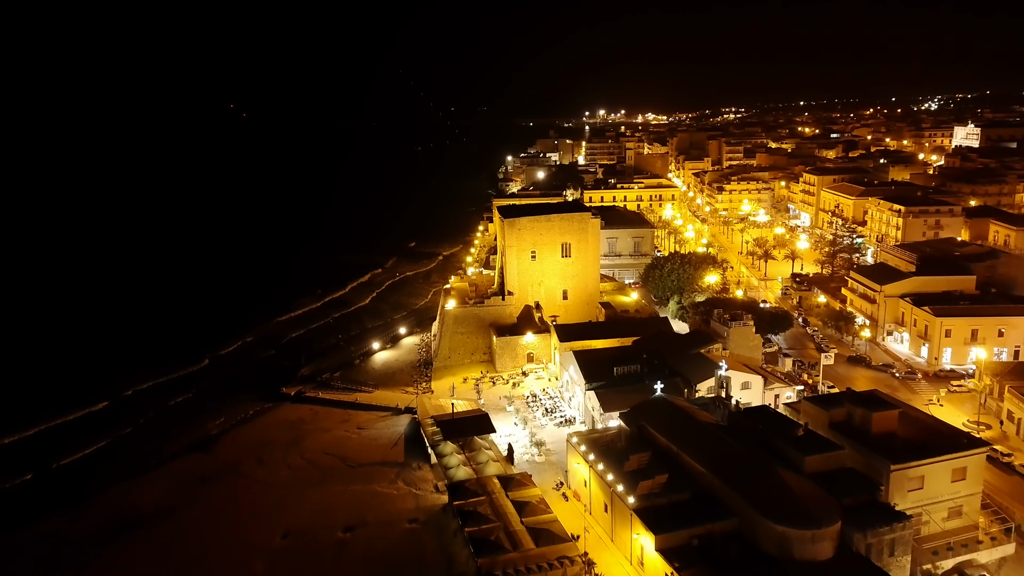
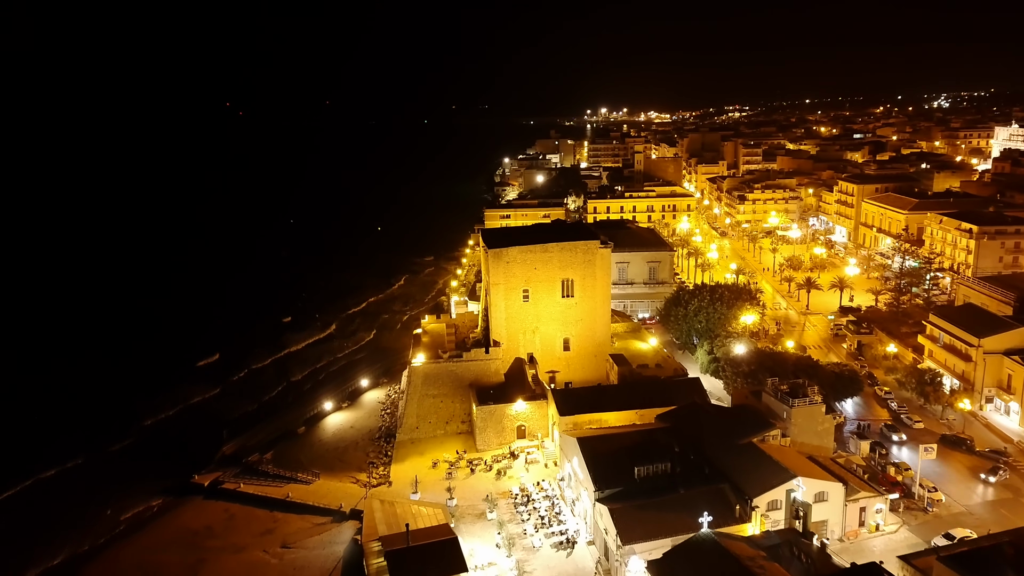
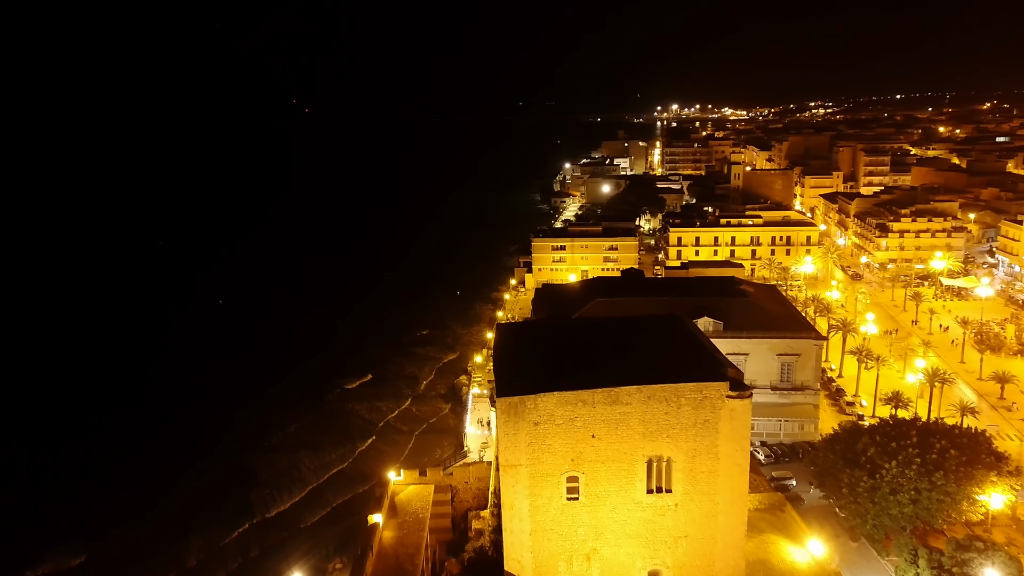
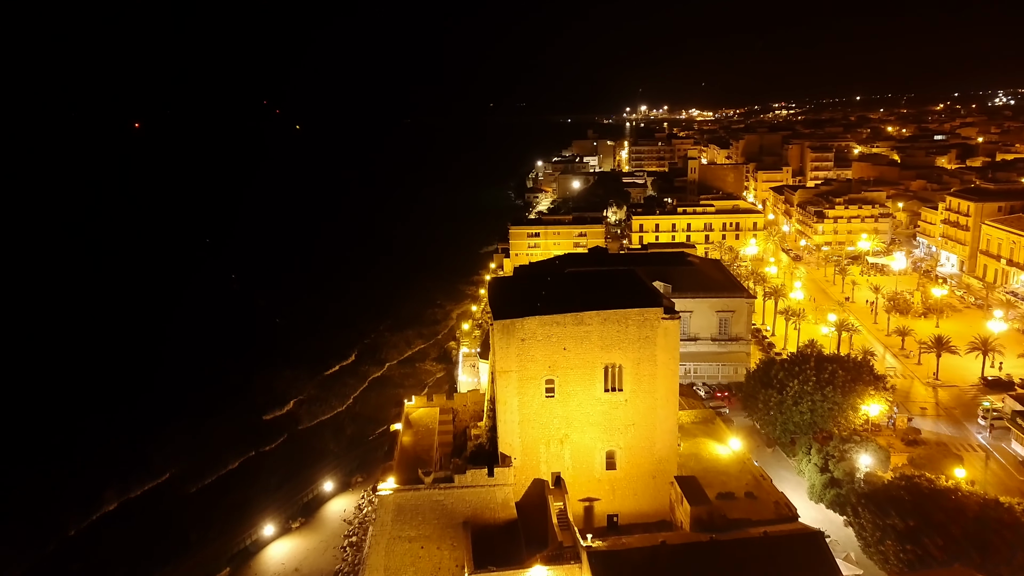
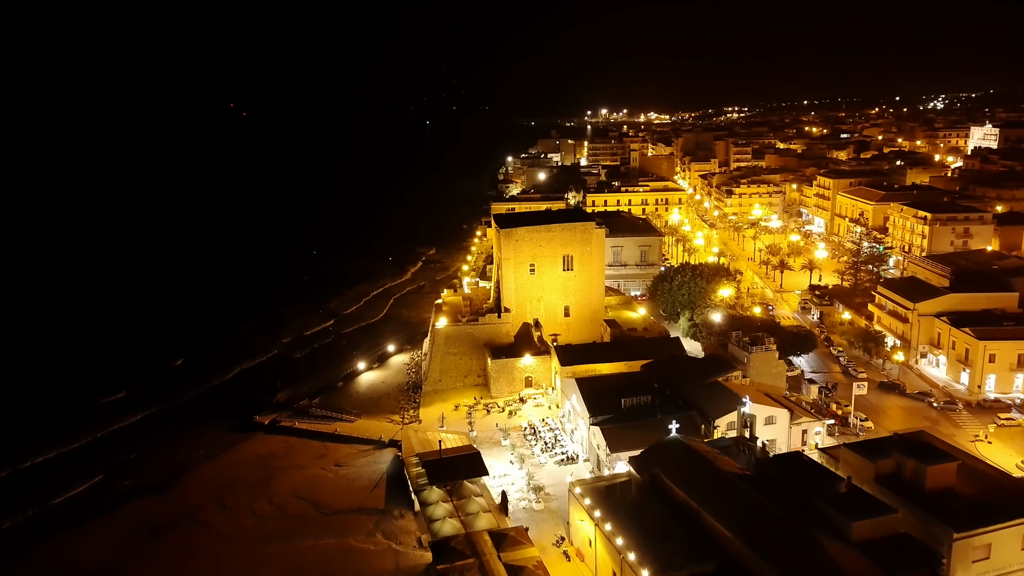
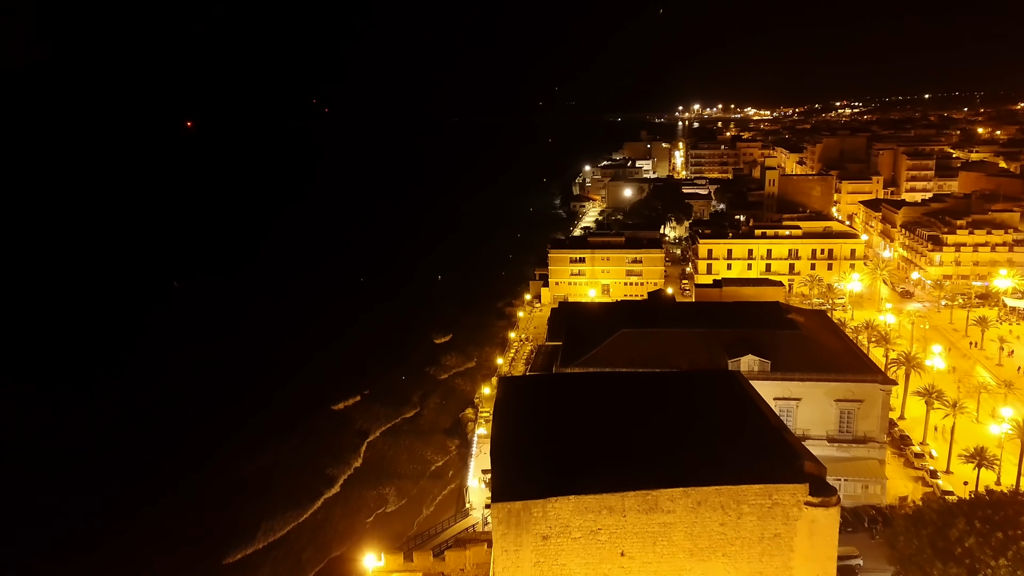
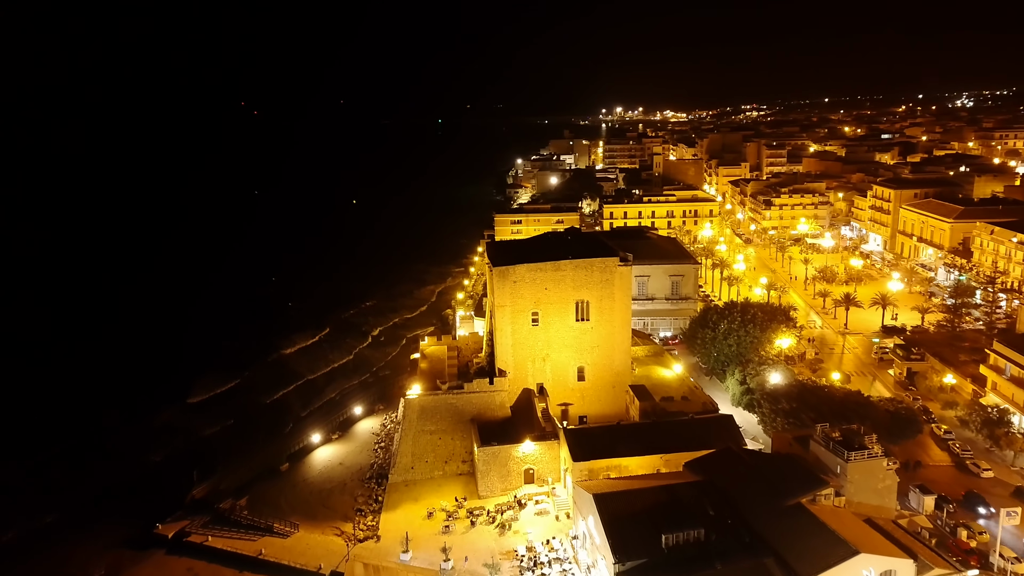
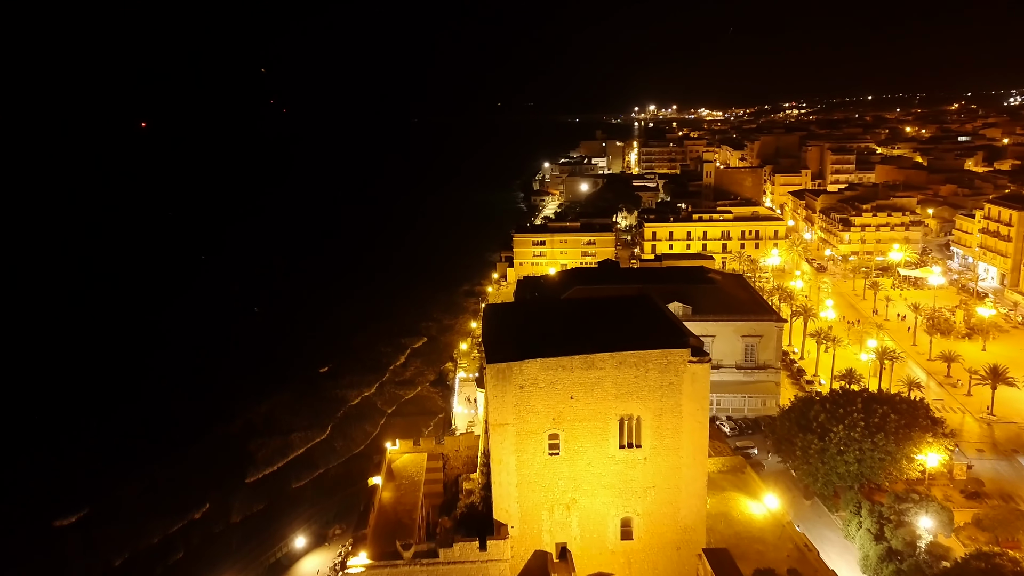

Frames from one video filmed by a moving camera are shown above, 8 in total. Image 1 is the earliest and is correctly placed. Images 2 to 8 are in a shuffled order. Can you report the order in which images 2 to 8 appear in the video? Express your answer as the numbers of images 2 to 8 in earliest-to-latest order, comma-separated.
5, 2, 7, 4, 8, 3, 6
